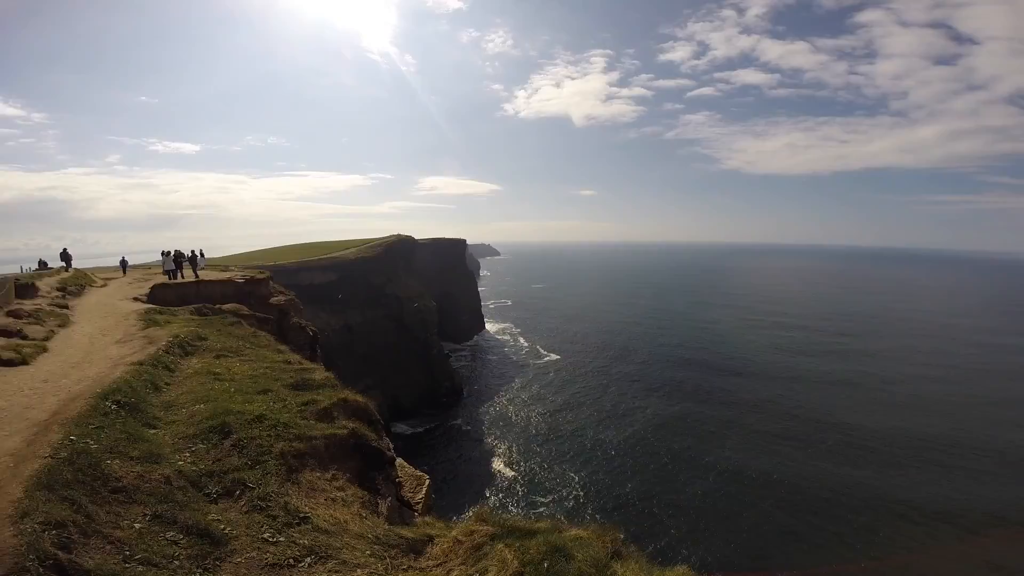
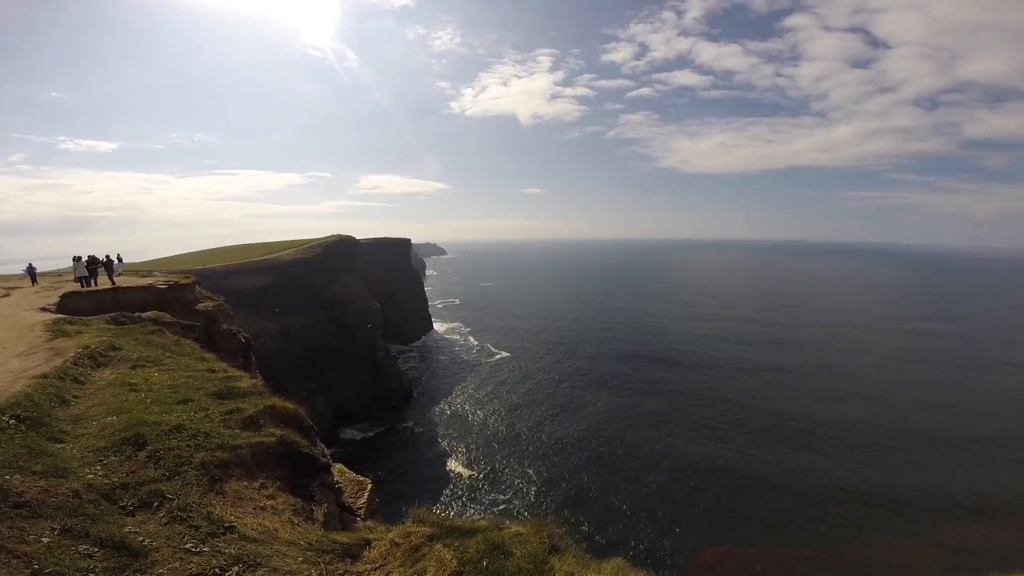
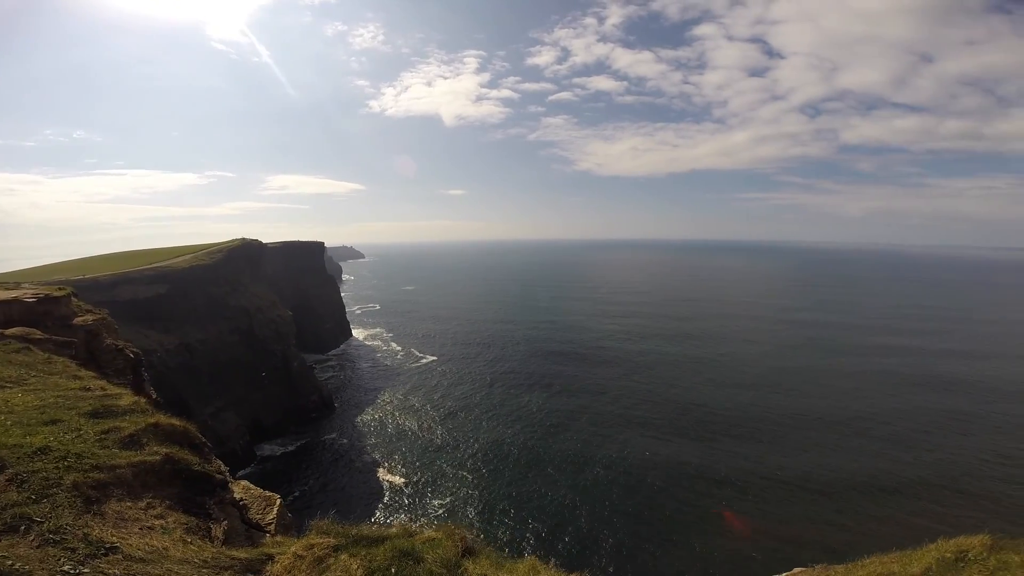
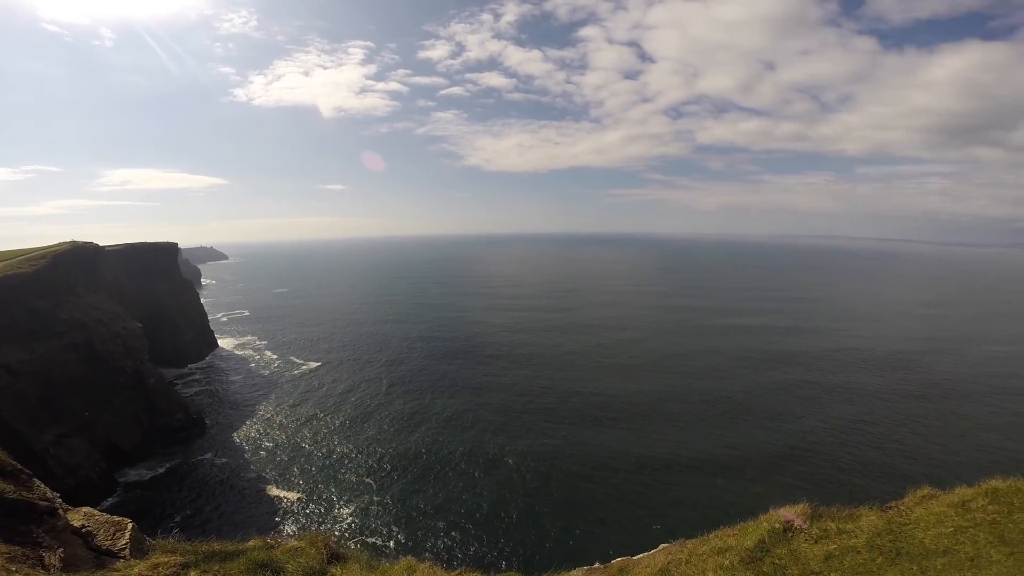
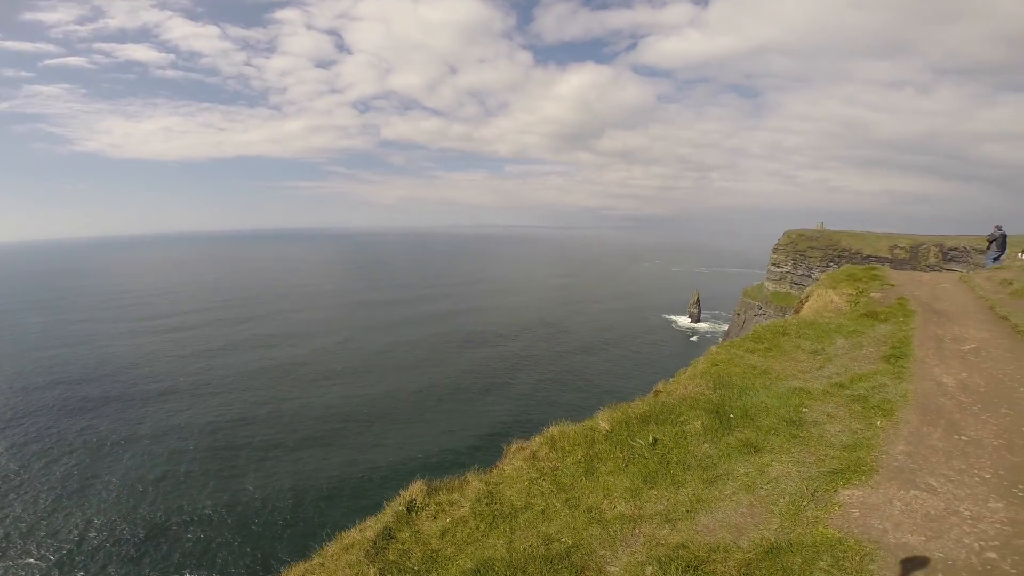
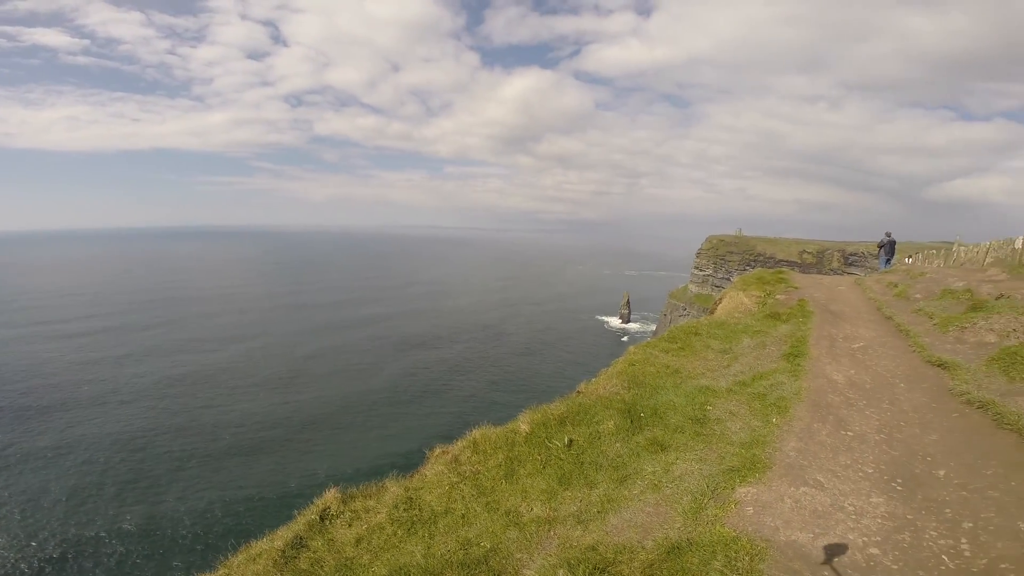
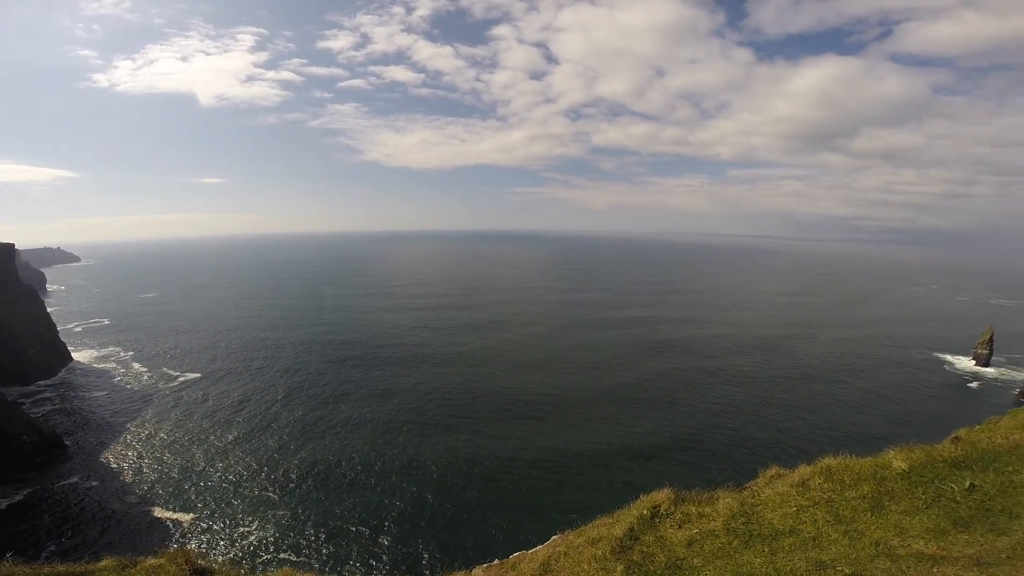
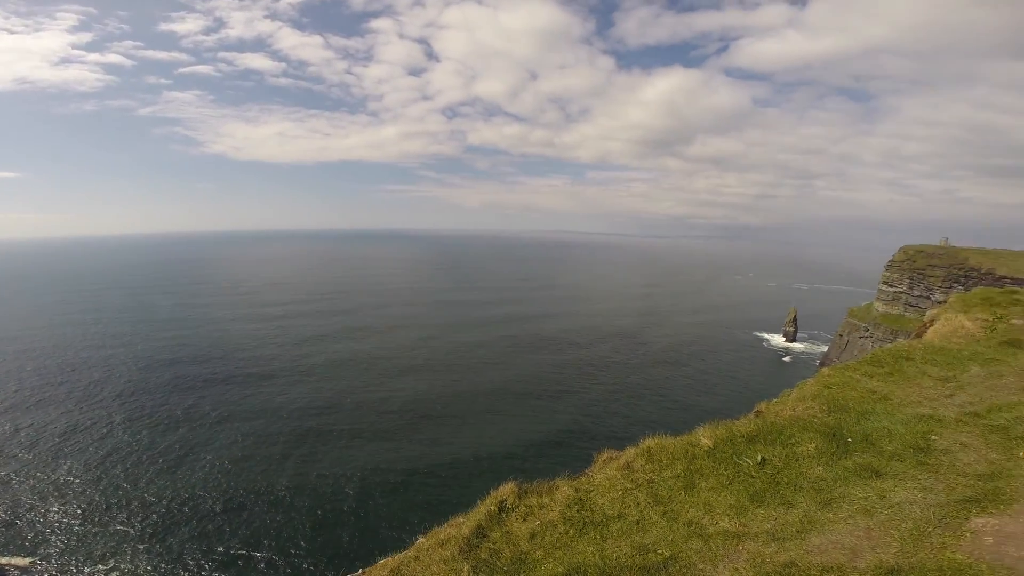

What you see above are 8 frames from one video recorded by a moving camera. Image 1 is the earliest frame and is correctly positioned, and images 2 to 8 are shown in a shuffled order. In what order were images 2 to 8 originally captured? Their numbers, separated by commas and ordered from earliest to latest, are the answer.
2, 3, 4, 7, 8, 5, 6
